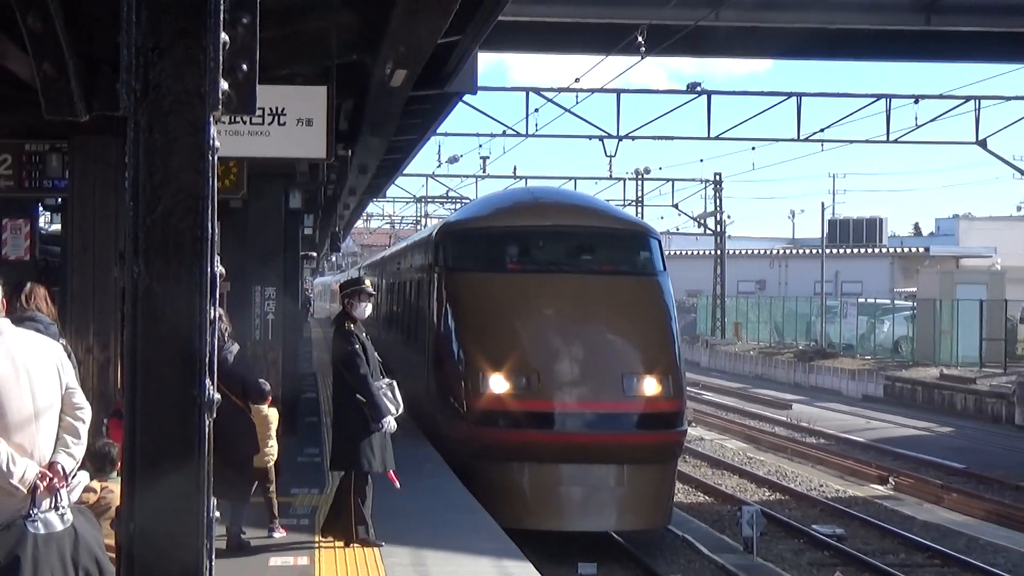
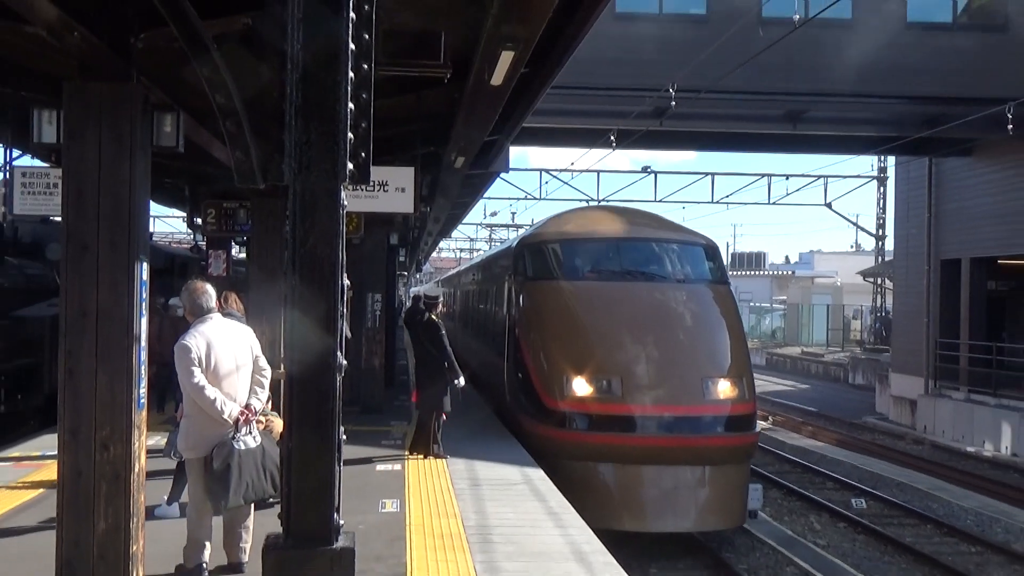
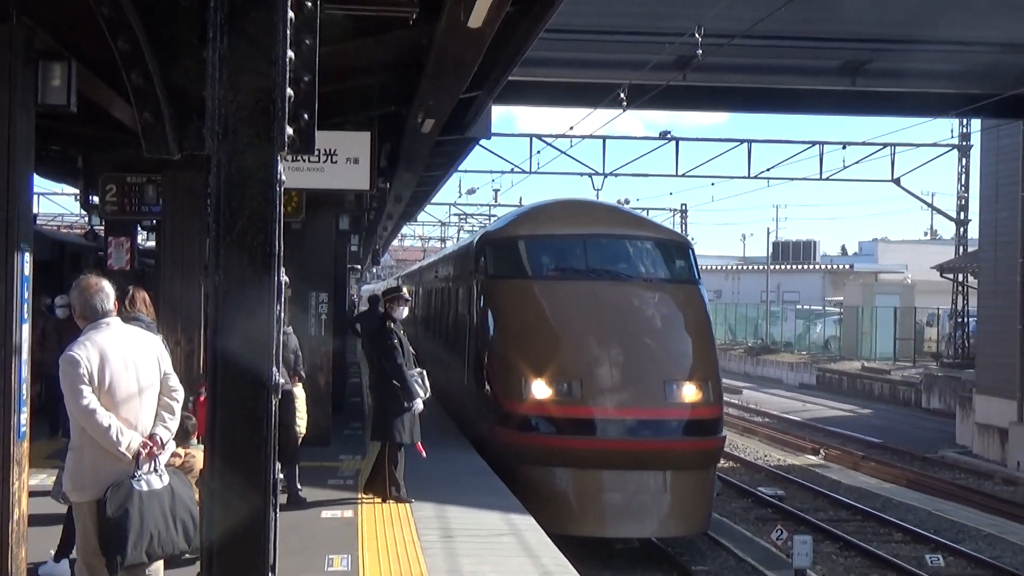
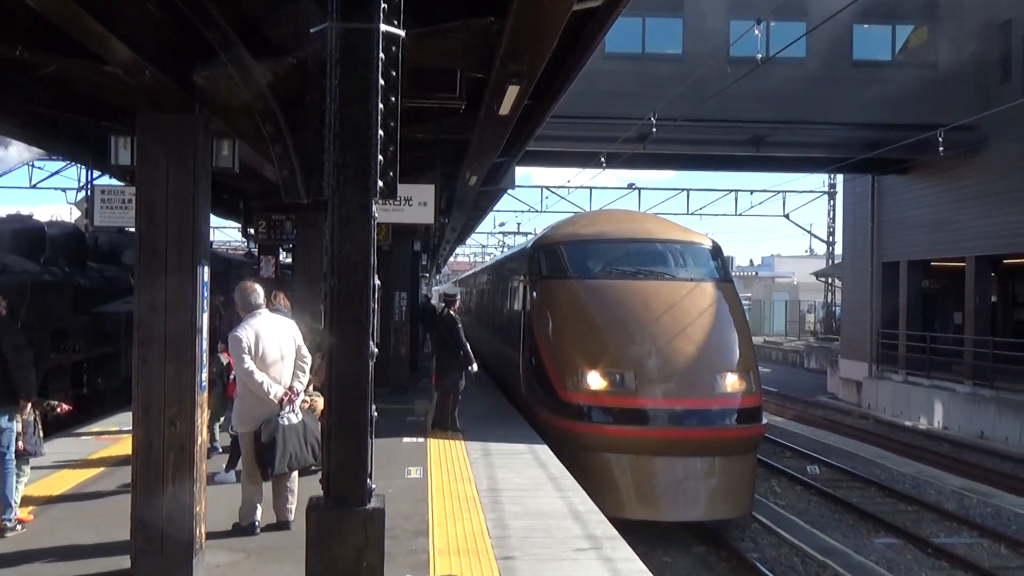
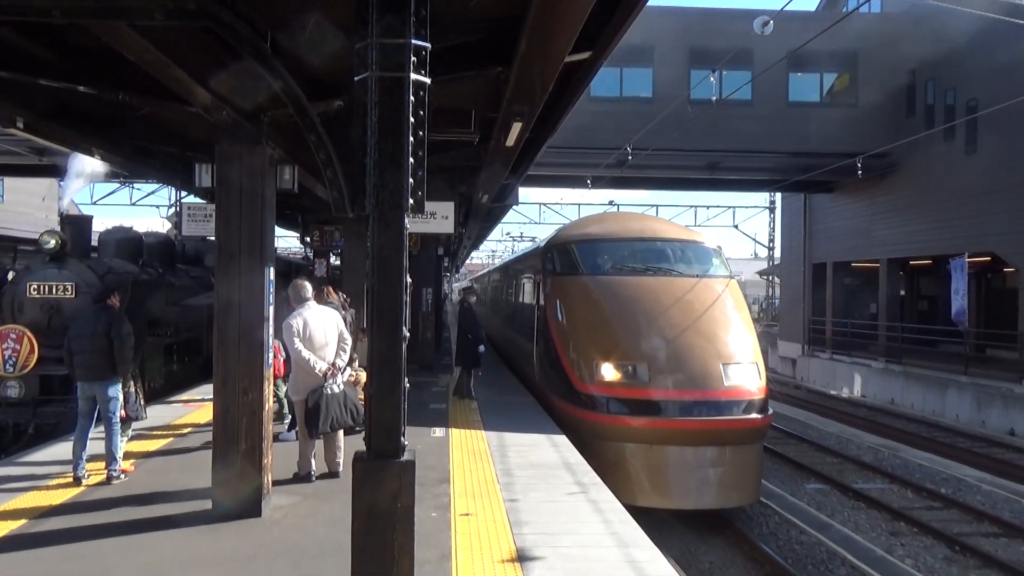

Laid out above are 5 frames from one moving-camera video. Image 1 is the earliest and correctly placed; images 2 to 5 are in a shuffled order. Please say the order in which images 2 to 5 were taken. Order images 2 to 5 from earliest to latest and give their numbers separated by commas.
3, 2, 4, 5
